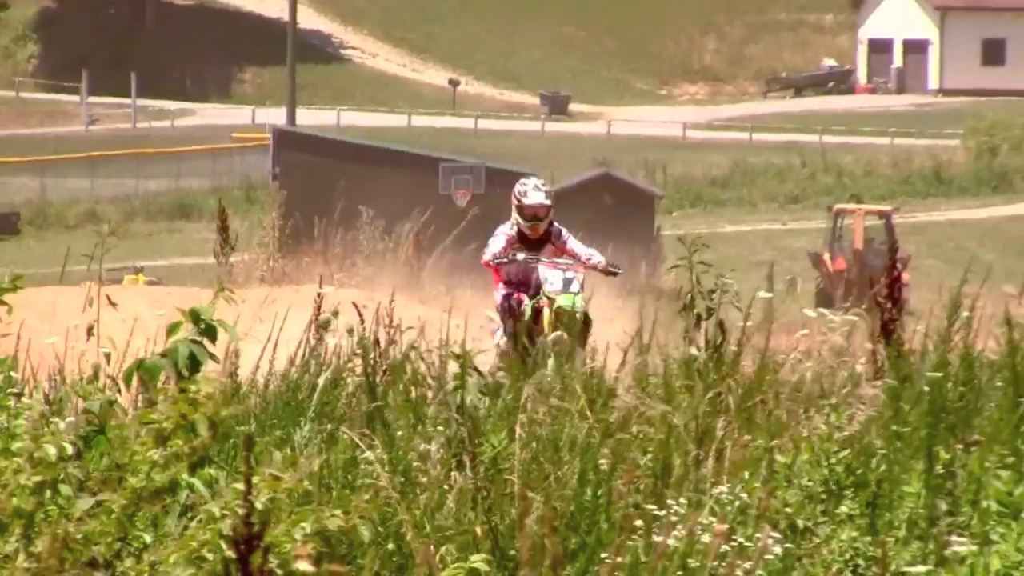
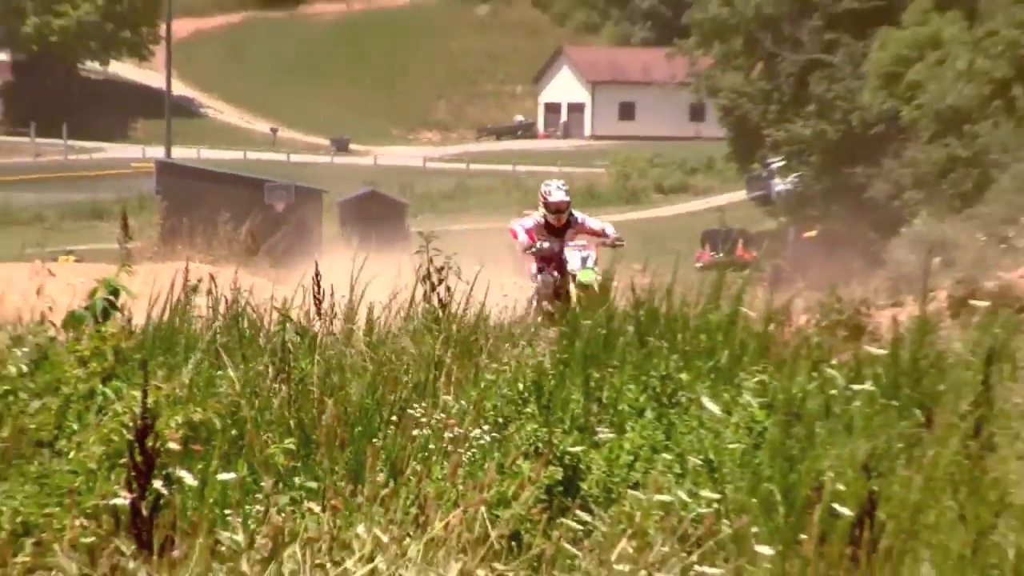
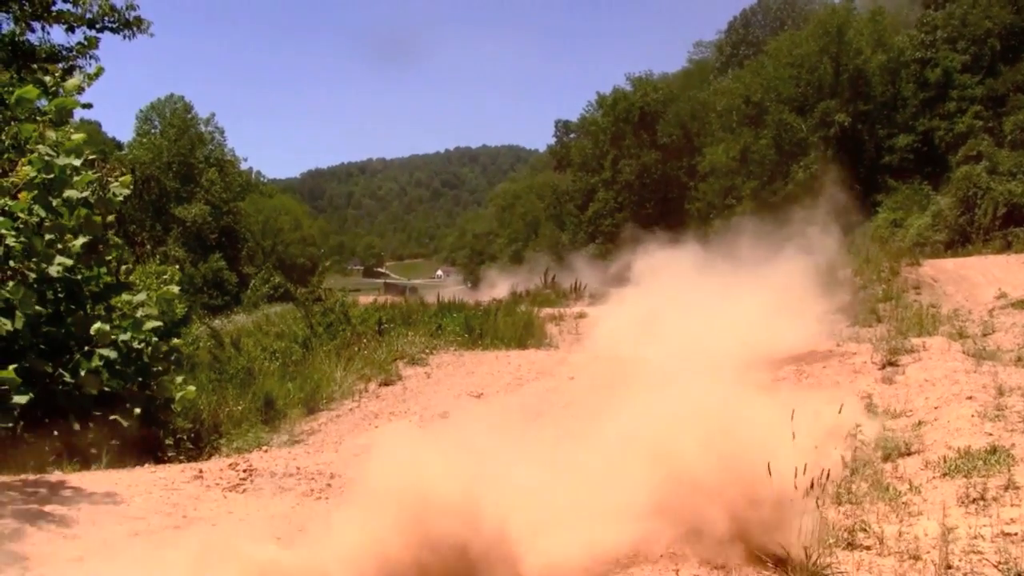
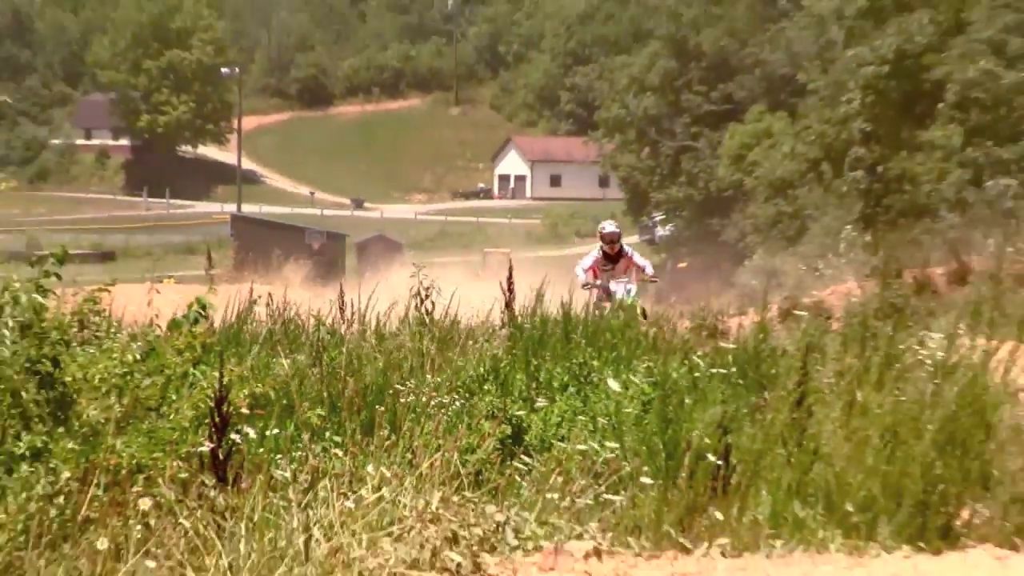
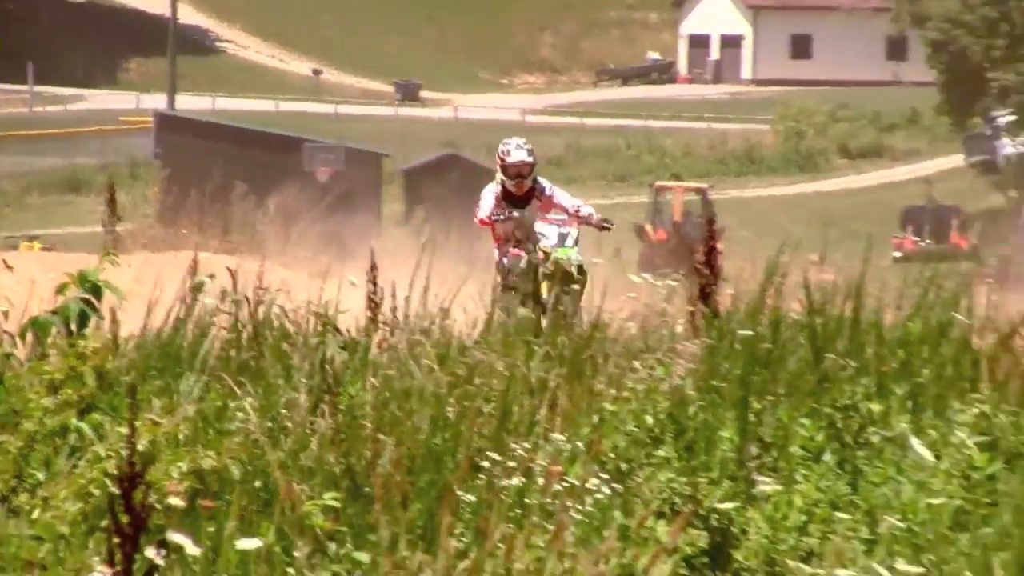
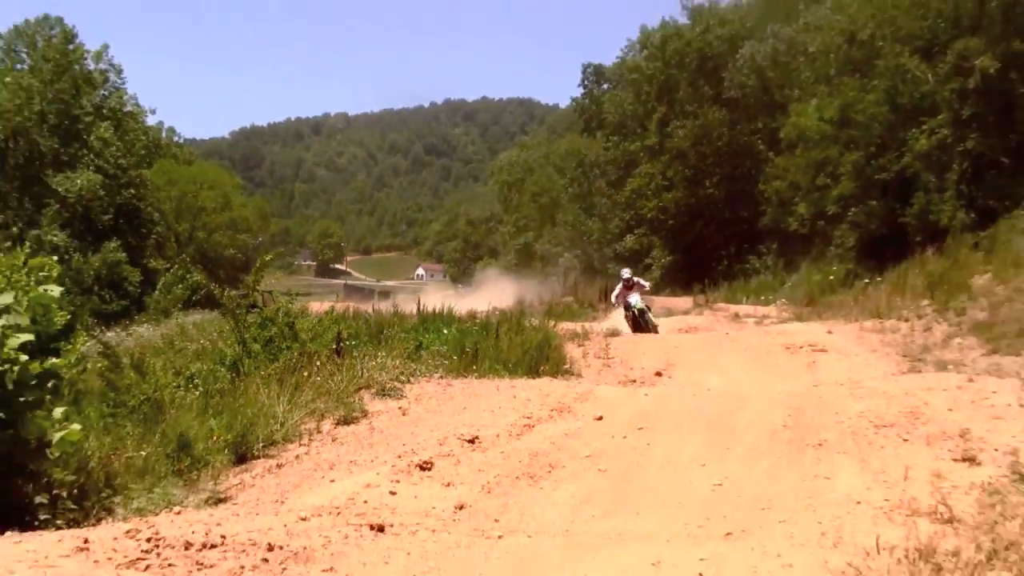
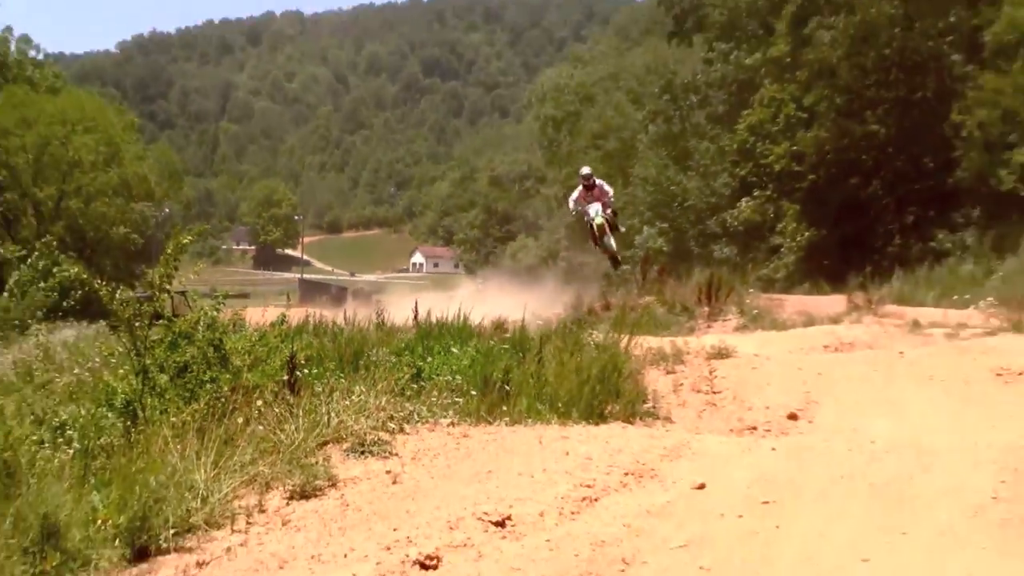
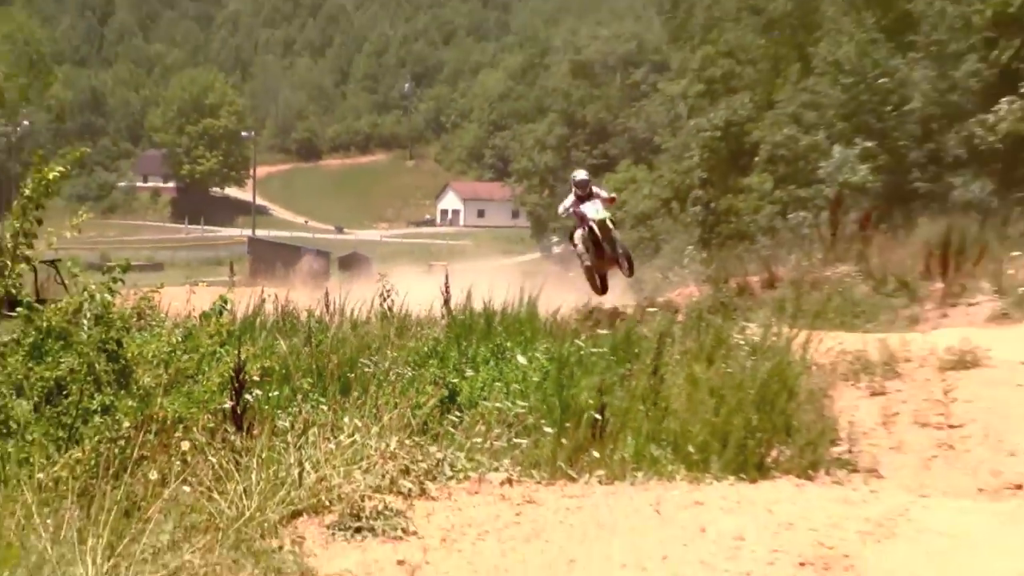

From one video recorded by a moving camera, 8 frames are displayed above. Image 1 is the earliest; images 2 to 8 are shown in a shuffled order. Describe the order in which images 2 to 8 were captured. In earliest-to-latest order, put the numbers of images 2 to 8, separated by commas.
5, 2, 4, 8, 7, 6, 3
